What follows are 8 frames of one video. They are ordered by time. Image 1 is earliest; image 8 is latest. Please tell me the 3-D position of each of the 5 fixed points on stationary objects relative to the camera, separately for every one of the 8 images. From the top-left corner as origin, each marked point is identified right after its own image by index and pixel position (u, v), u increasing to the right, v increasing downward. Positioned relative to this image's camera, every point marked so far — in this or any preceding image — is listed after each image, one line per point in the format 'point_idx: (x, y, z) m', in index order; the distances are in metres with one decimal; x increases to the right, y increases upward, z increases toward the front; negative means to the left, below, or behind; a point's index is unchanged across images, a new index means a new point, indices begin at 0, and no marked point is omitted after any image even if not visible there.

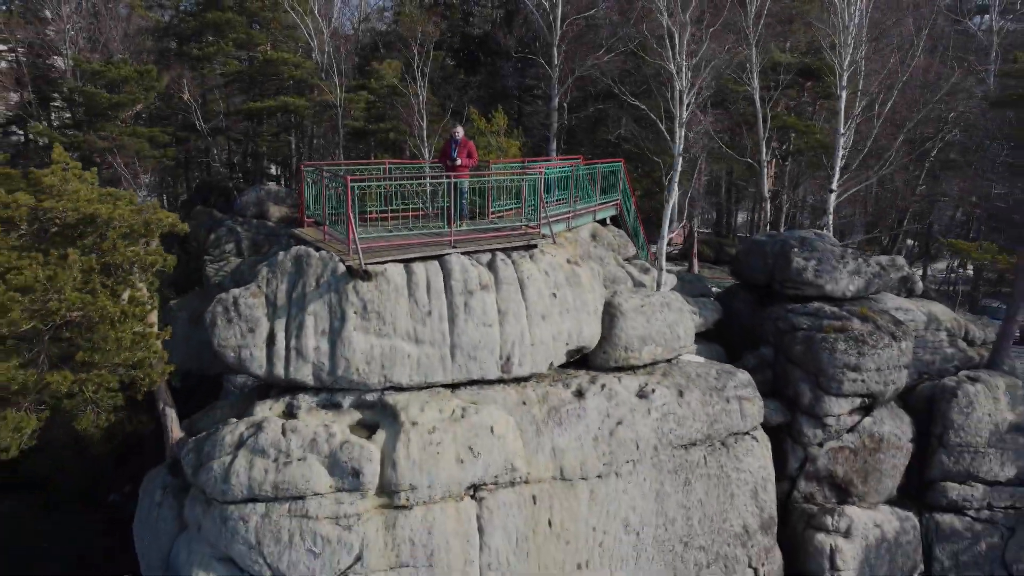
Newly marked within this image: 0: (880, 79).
0: (+4.9, +2.8, +10.2) m
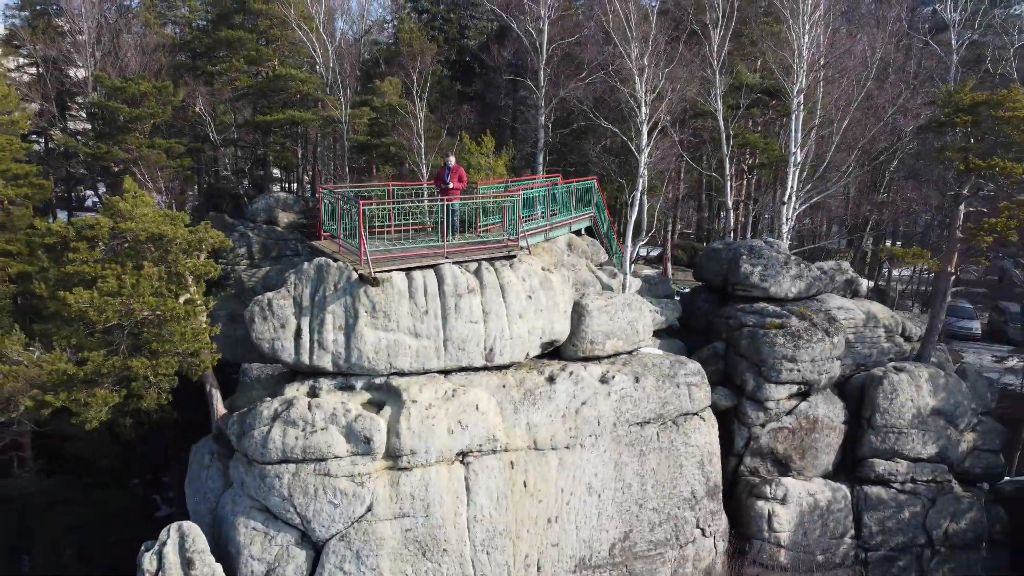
0: (+4.7, +2.8, +11.2) m
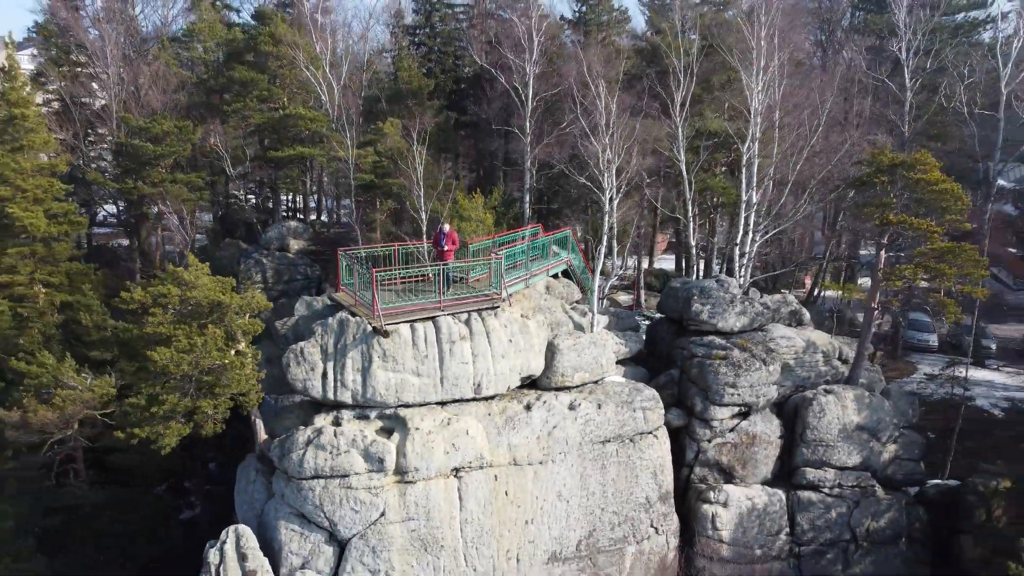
0: (+4.6, +2.4, +12.6) m
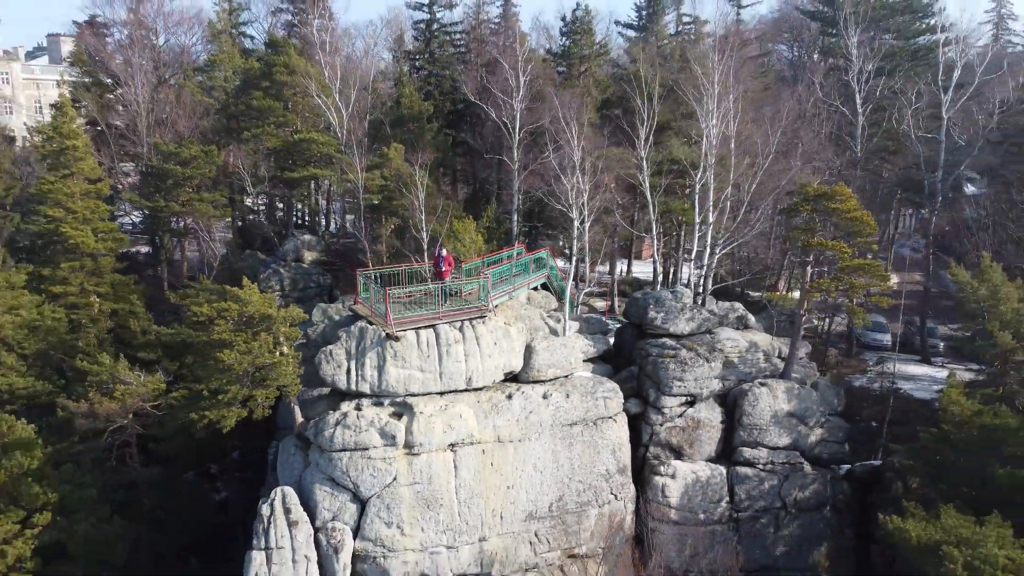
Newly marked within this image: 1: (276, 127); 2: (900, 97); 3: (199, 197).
0: (+4.4, +2.2, +14.5) m
1: (-5.6, +3.8, +18.4) m
2: (+9.5, +4.7, +19.0) m
3: (-6.9, +2.0, +17.3) m
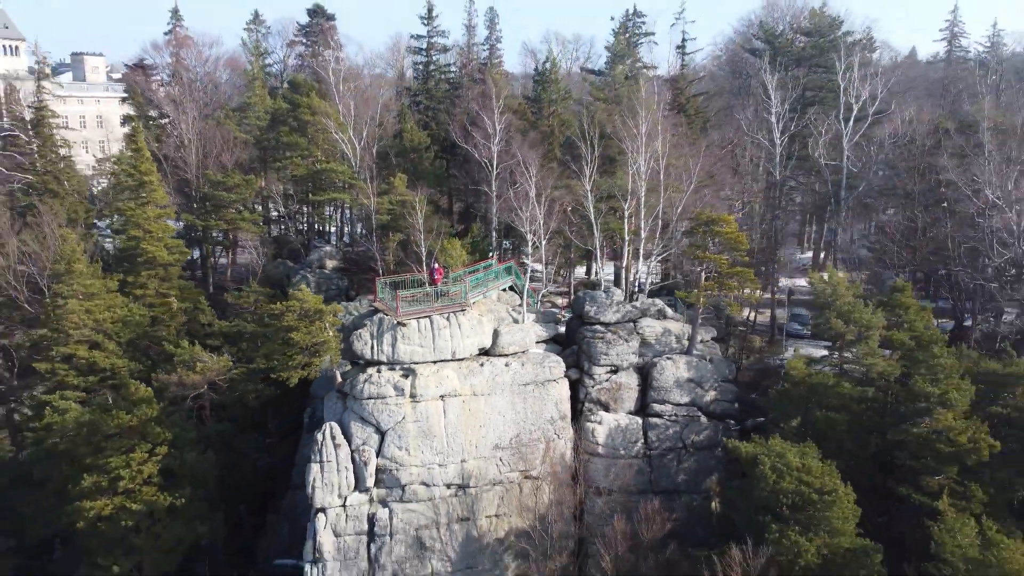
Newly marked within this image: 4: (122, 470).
0: (+3.8, +2.2, +18.7) m
1: (-6.1, +3.8, +22.6) m
2: (+9.0, +4.7, +23.2) m
3: (-7.5, +2.0, +21.5) m
4: (-6.5, -3.0, +13.0) m
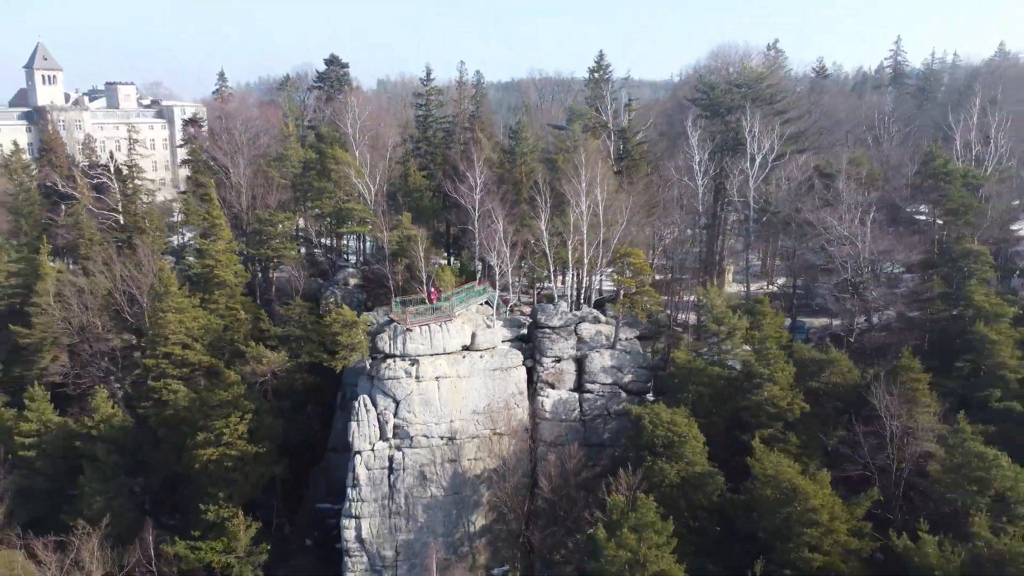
0: (+3.1, +1.9, +25.1) m
1: (-6.8, +3.3, +29.0) m
2: (+8.3, +4.4, +29.5) m
3: (-8.2, +1.5, +27.9) m
4: (-7.2, -3.5, +19.4) m
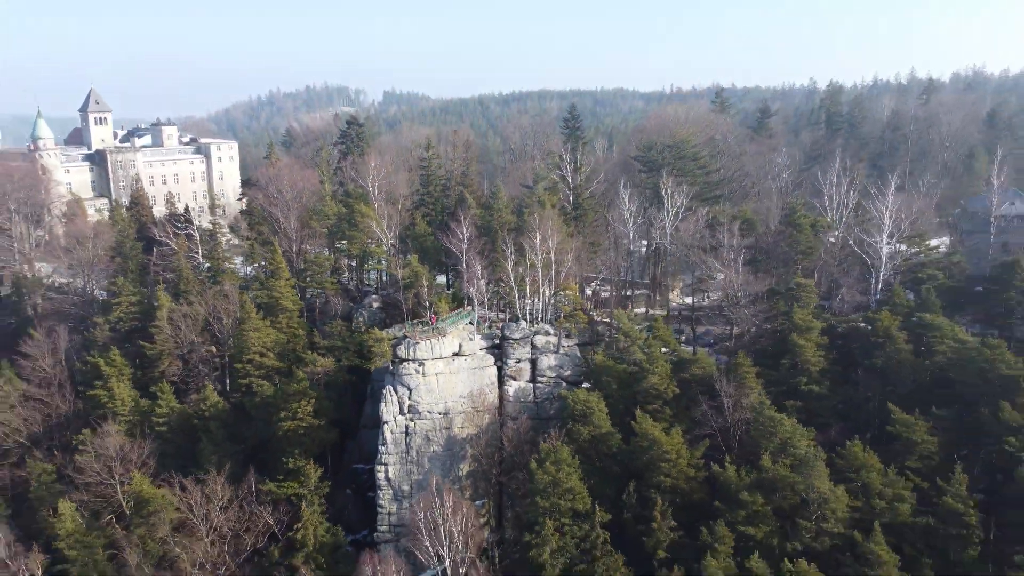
0: (+2.1, +0.9, +35.3) m
1: (-7.8, +2.2, +39.3) m
2: (+7.2, +3.5, +39.7) m
3: (-9.2, +0.4, +38.2) m
4: (-8.2, -4.6, +29.7) m
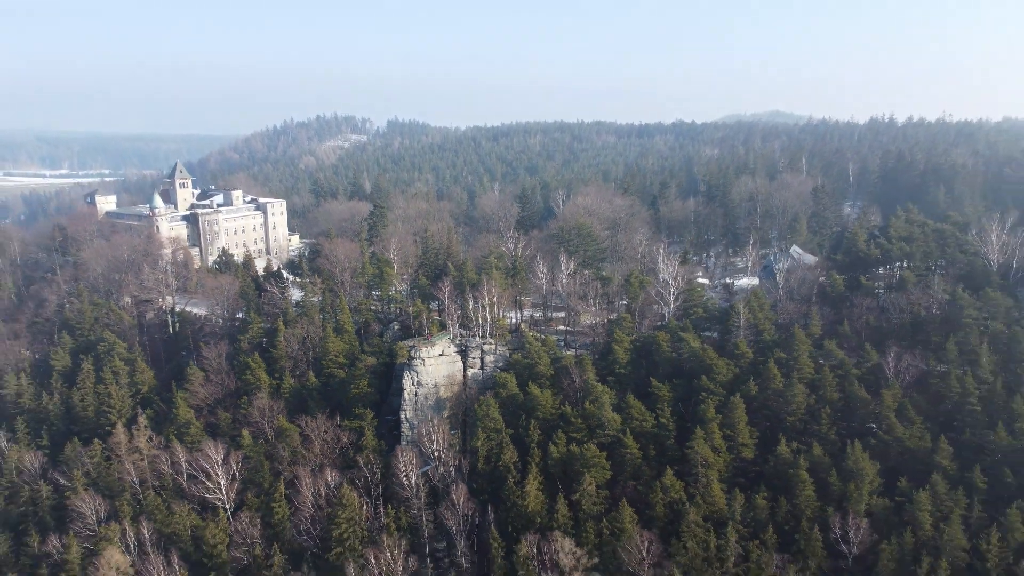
0: (-1.1, -1.6, +63.7) m
1: (-11.0, -0.3, +67.8) m
2: (+4.0, +1.0, +68.1) m
3: (-12.4, -2.2, +66.7) m
4: (-11.4, -7.1, +58.1) m
